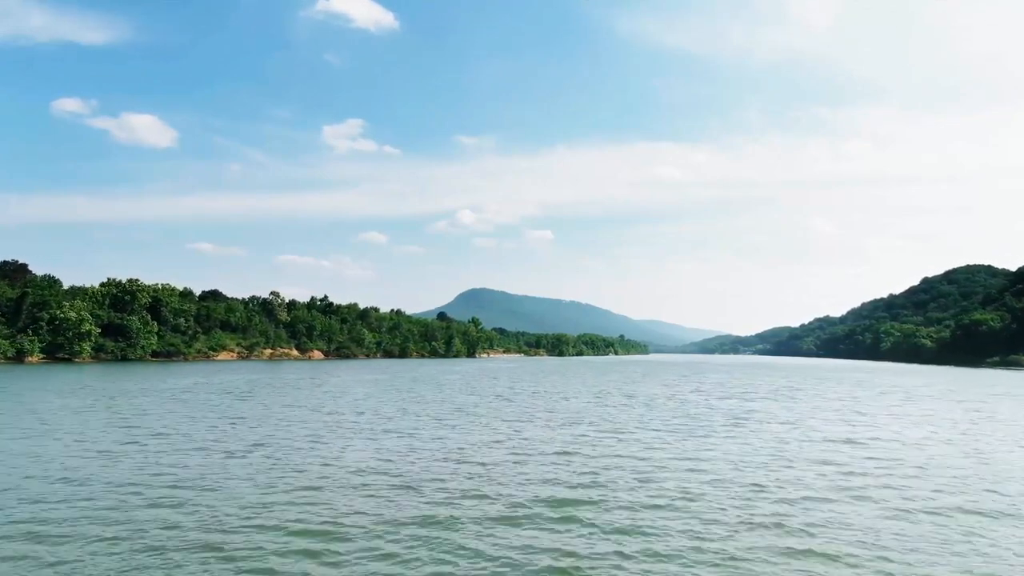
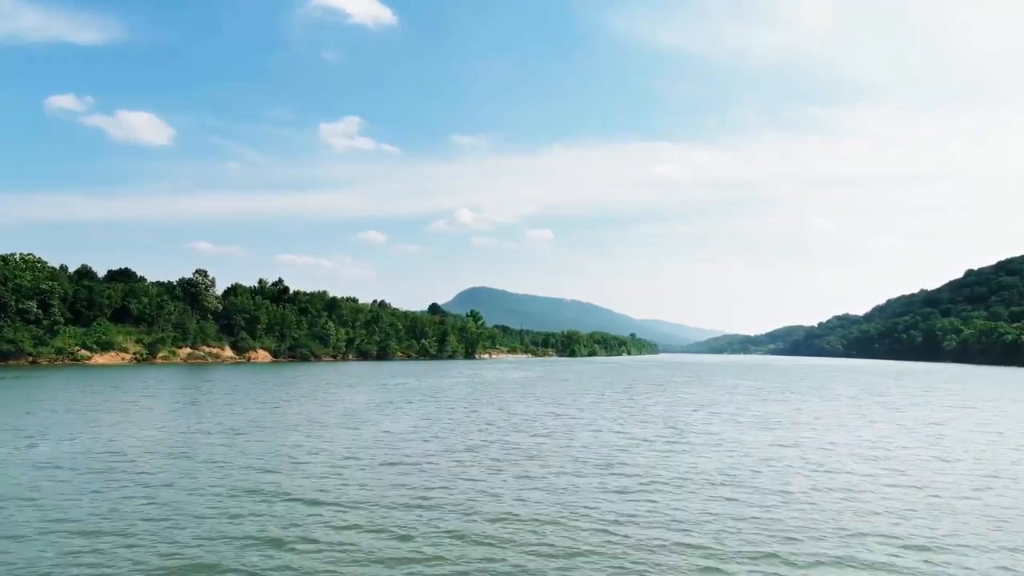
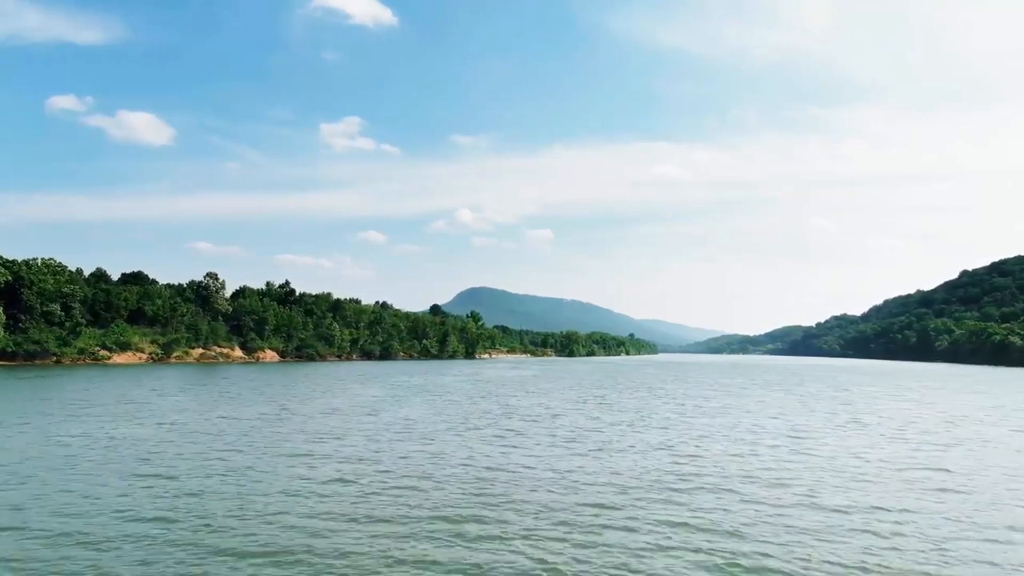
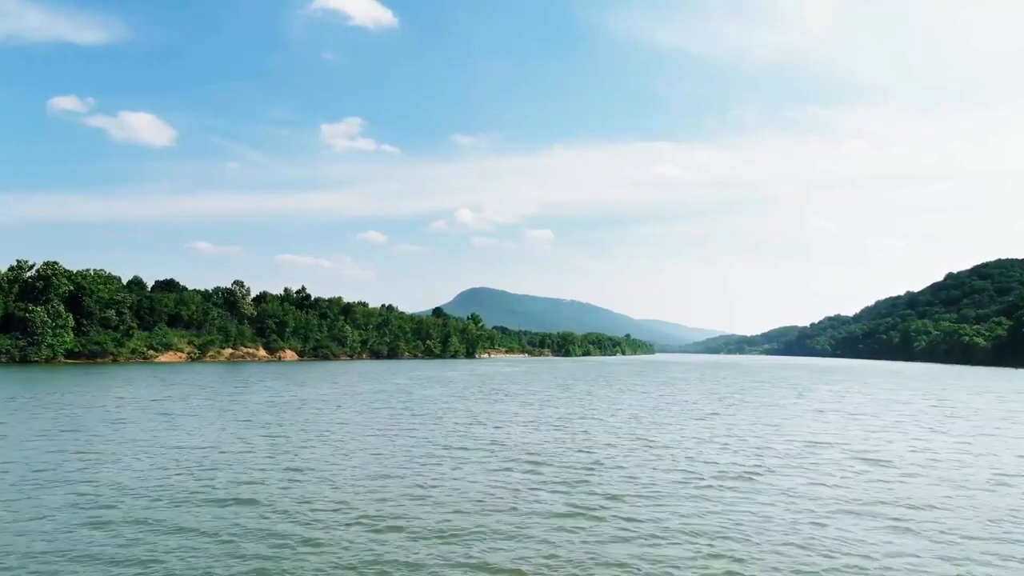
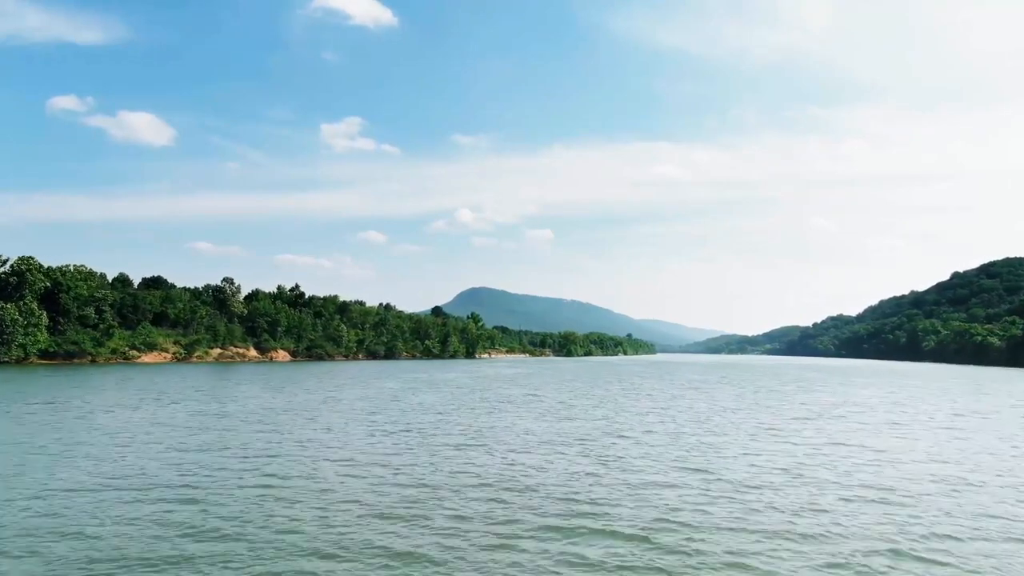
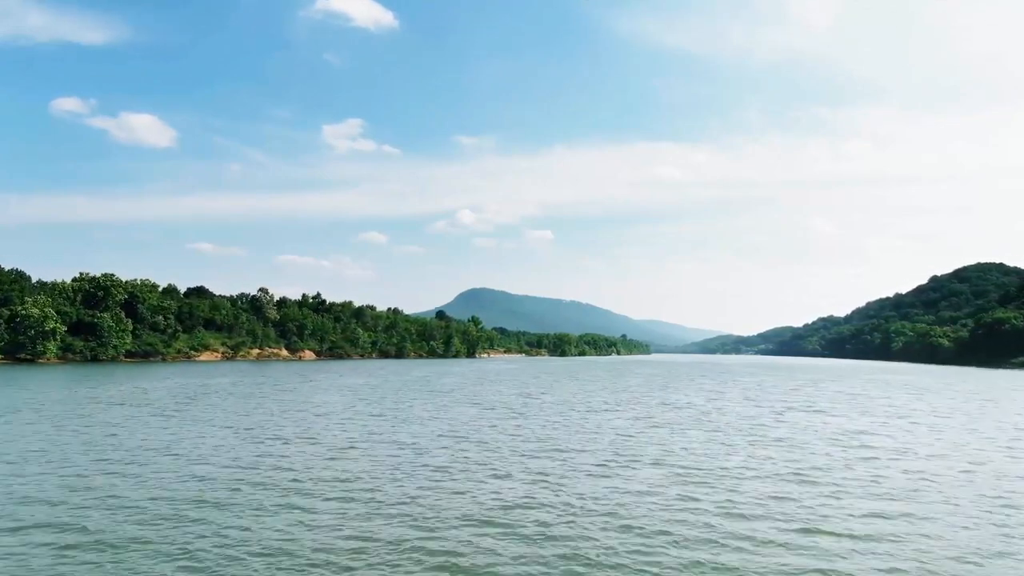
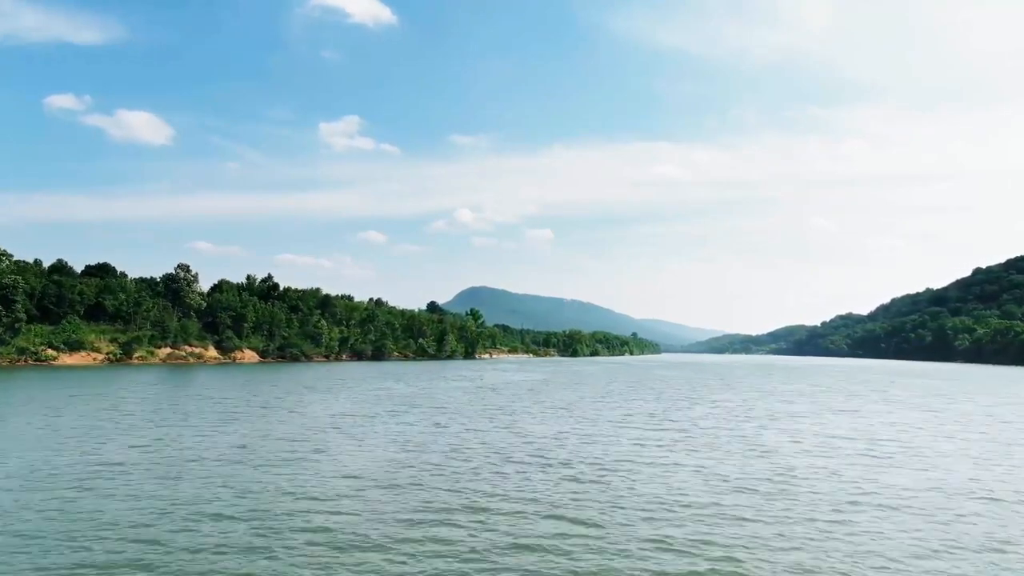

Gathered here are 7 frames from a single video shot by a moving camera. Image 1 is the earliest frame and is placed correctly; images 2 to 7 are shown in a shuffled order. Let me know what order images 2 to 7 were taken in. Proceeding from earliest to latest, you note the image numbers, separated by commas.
6, 4, 5, 3, 2, 7
